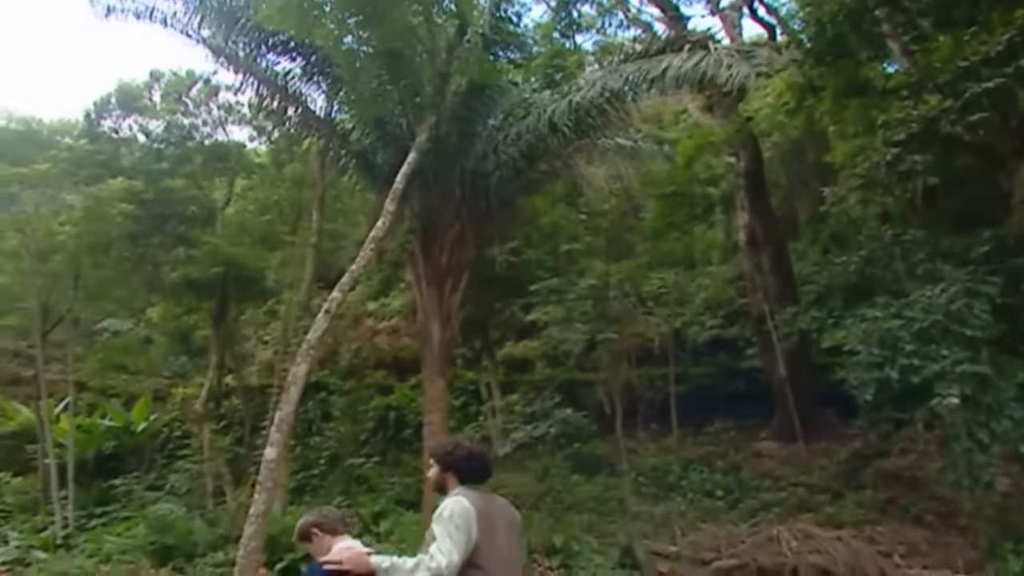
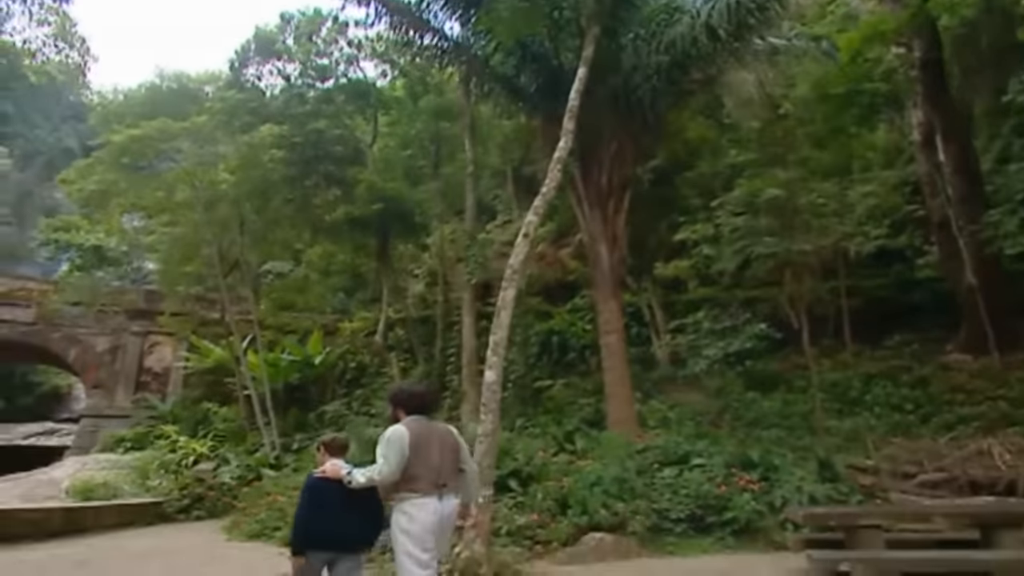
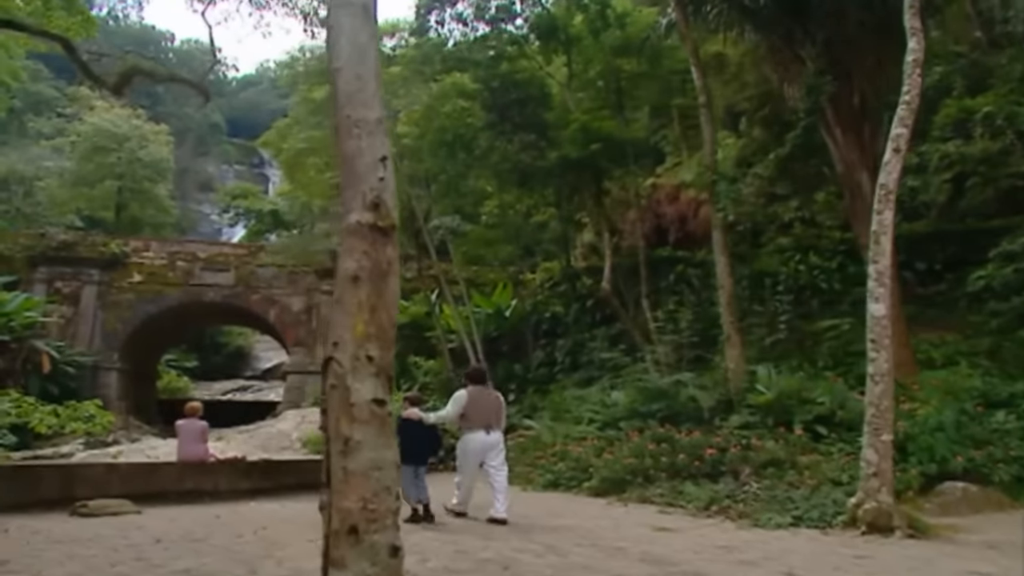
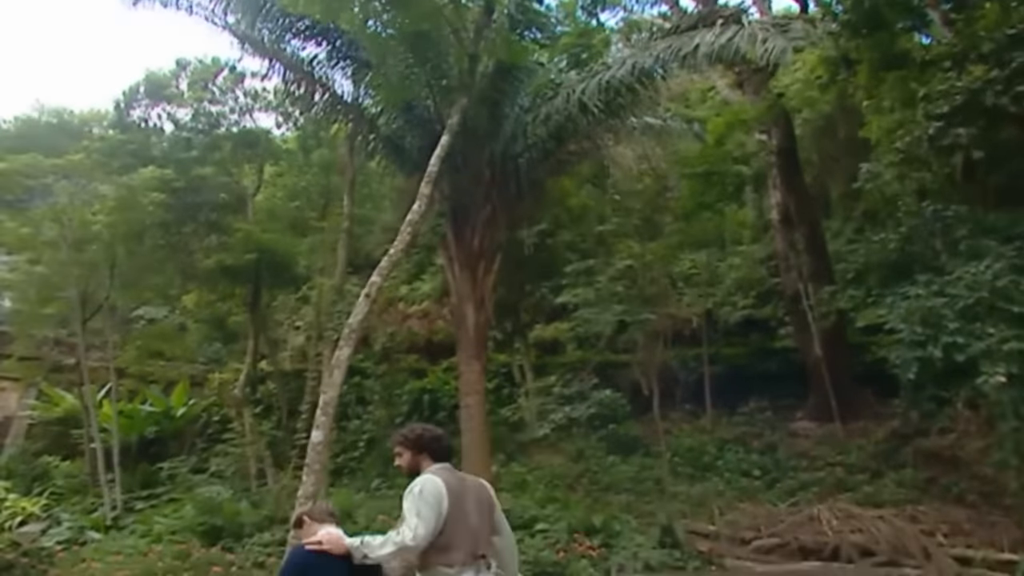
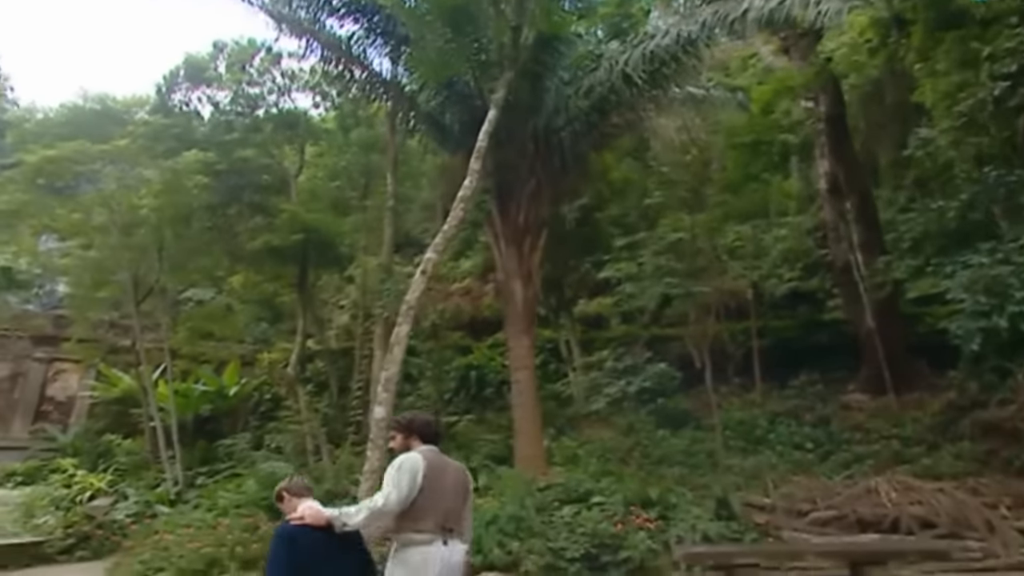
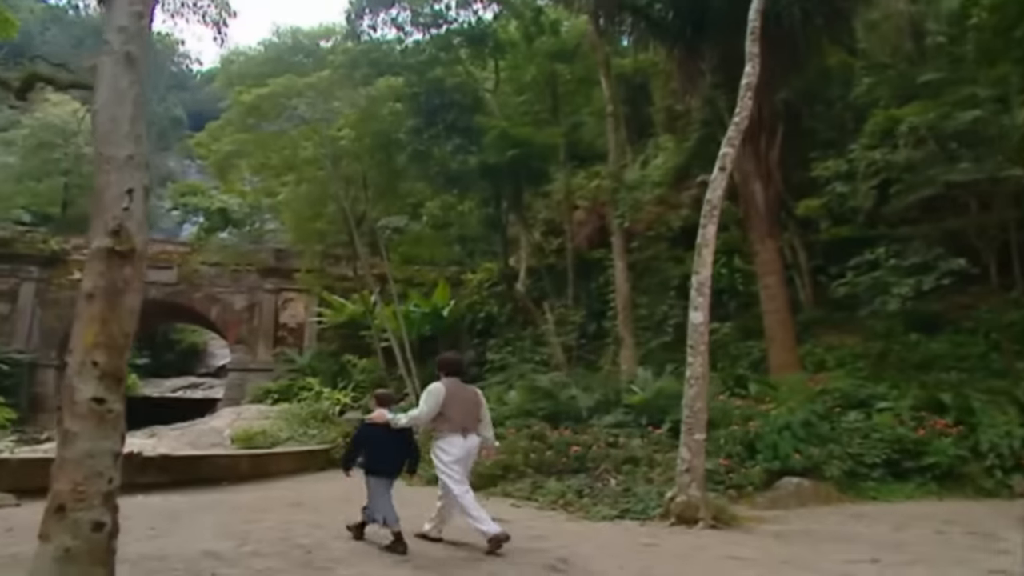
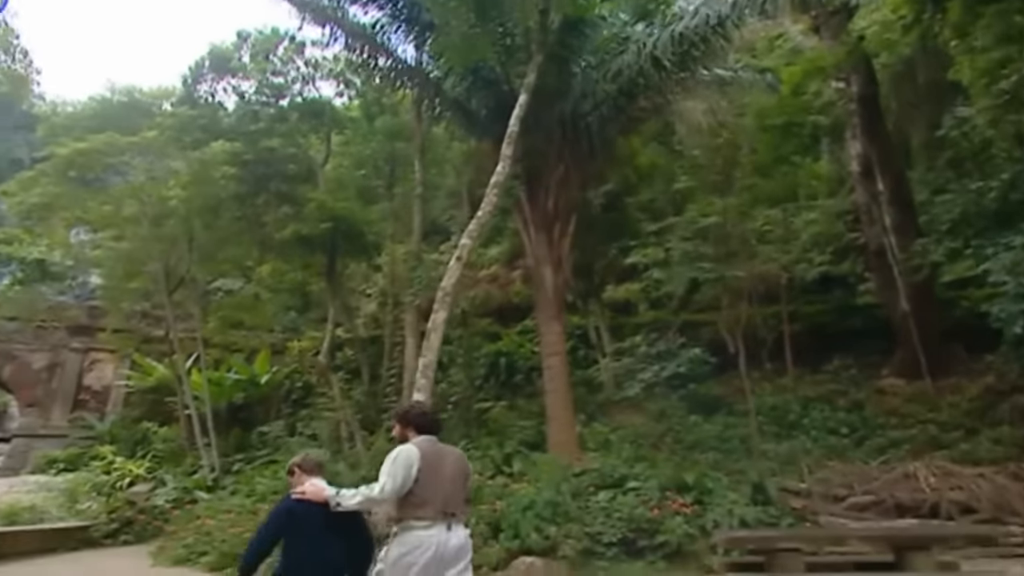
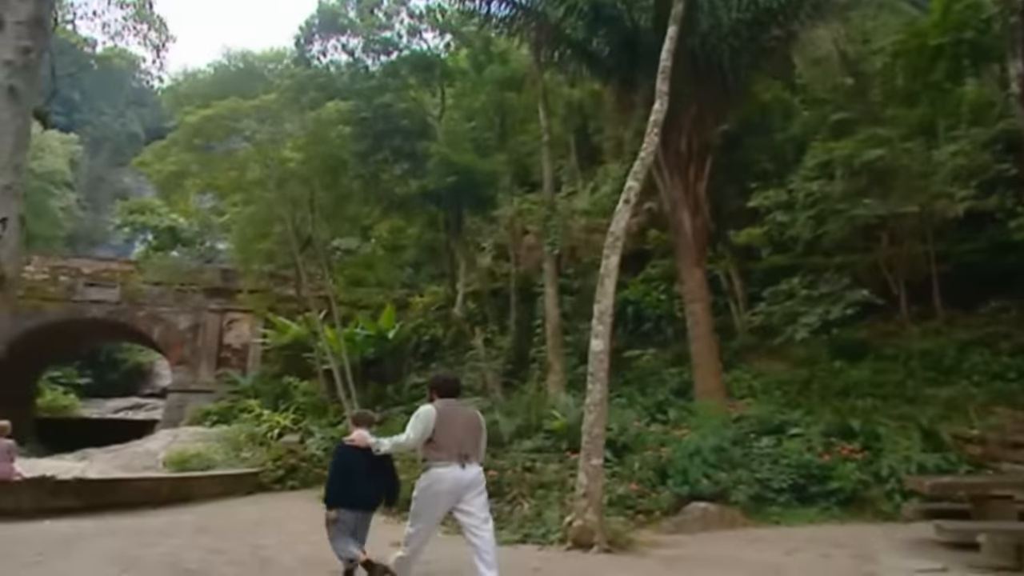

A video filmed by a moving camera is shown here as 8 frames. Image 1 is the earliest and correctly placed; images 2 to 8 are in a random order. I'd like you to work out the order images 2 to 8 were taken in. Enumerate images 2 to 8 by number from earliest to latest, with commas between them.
4, 5, 7, 2, 8, 6, 3
